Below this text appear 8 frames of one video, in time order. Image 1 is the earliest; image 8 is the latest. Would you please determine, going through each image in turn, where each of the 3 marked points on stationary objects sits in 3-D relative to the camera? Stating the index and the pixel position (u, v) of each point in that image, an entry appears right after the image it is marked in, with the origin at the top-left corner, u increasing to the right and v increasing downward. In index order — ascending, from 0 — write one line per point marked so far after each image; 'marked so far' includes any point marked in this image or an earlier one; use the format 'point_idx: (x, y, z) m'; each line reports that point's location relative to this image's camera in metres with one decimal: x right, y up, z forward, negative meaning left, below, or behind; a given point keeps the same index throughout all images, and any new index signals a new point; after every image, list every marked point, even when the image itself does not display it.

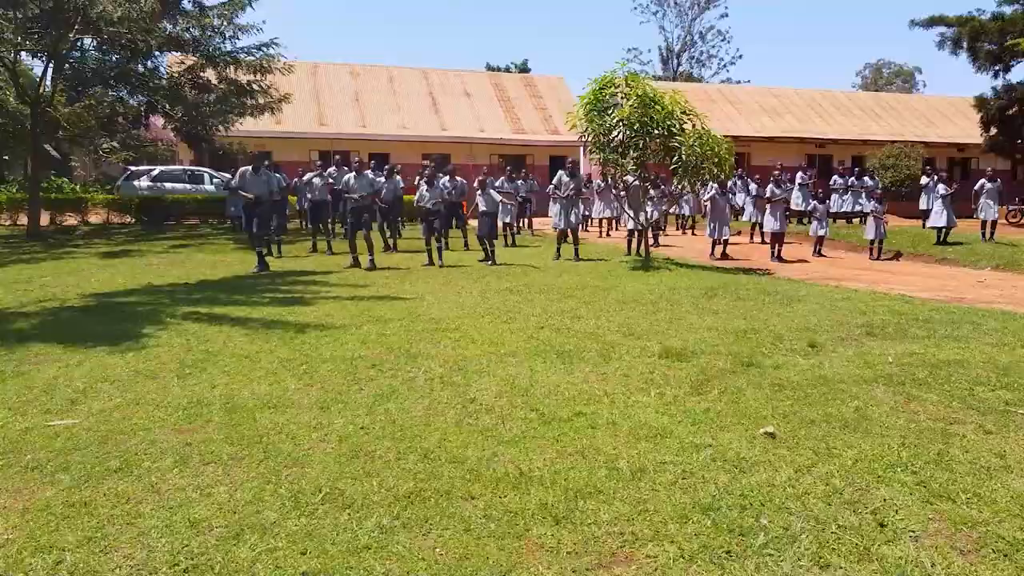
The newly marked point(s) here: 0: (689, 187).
0: (+3.6, +2.0, +12.8) m
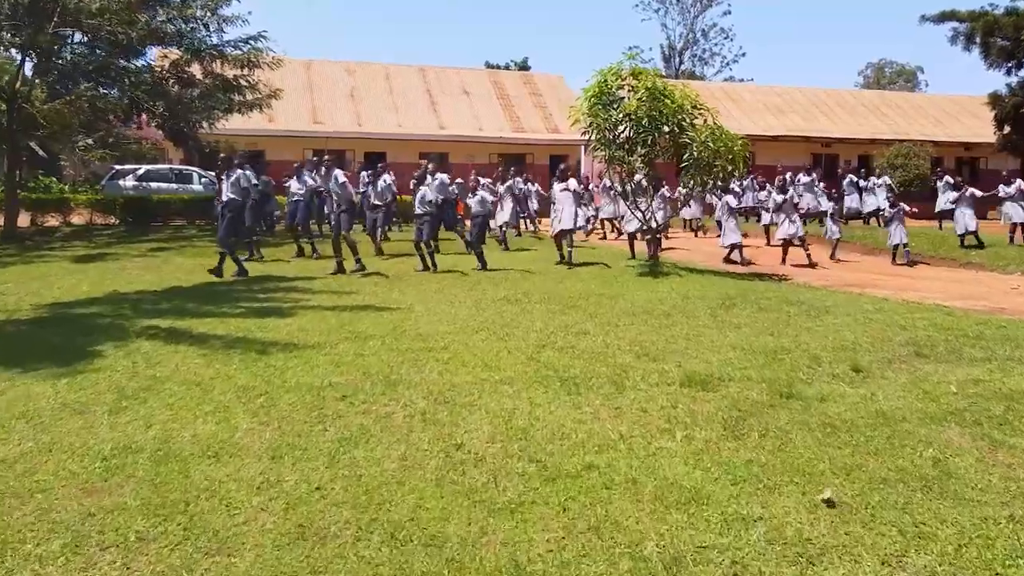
0: (+3.6, +1.8, +11.9) m
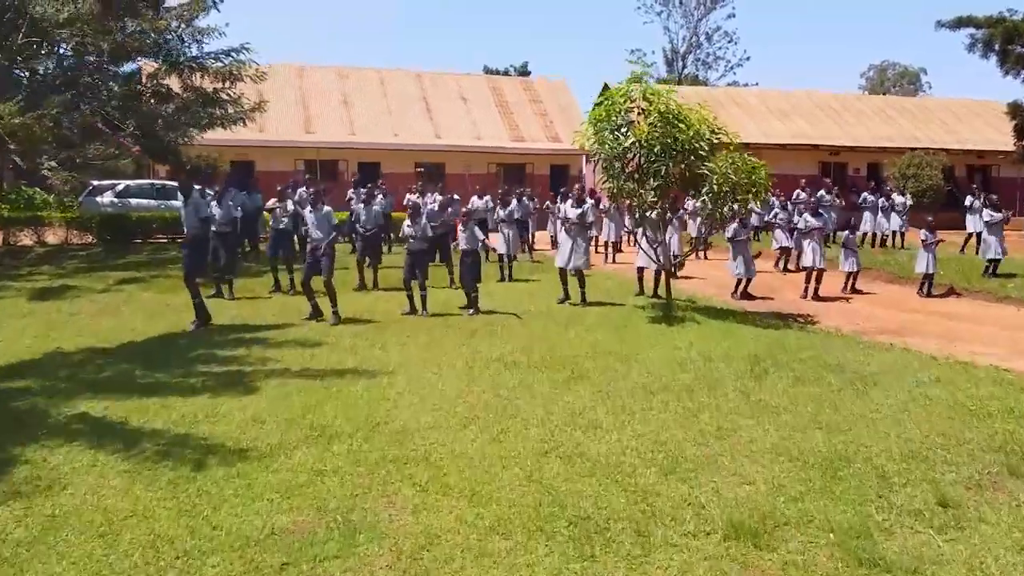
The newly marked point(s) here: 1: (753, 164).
0: (+3.6, +1.1, +10.8) m
1: (+4.0, +2.1, +10.6) m
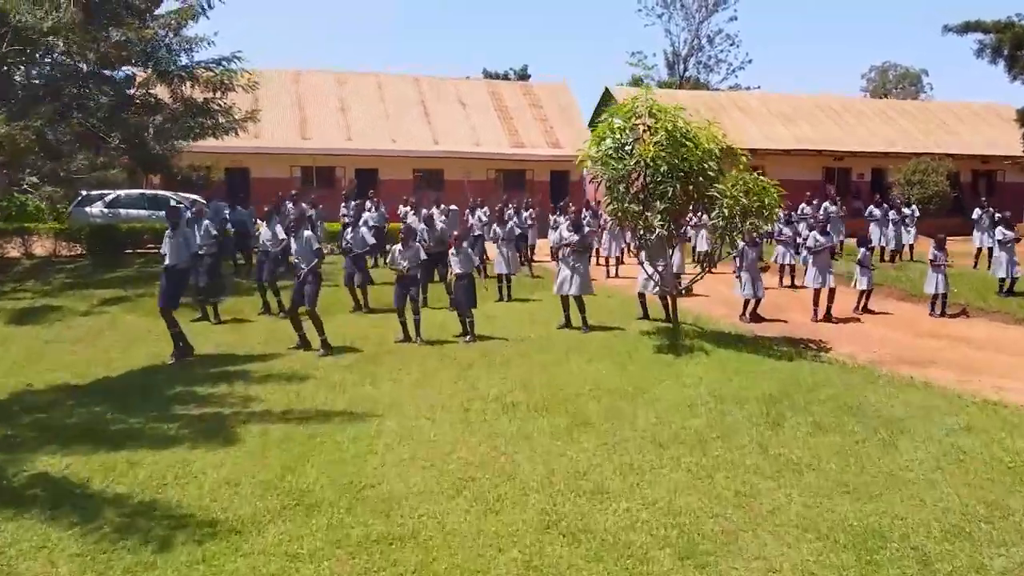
0: (+3.5, +0.7, +10.3) m
1: (+4.0, +1.6, +10.1) m
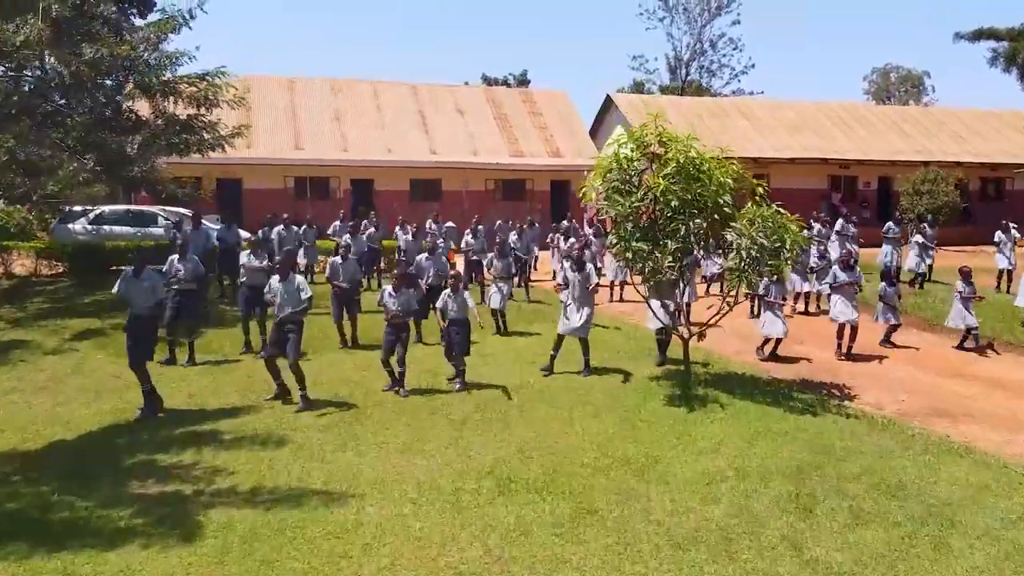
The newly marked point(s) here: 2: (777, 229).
0: (+3.5, 0.0, +9.4) m
1: (+4.0, +1.0, +9.3) m
2: (+3.9, +0.8, +9.3) m
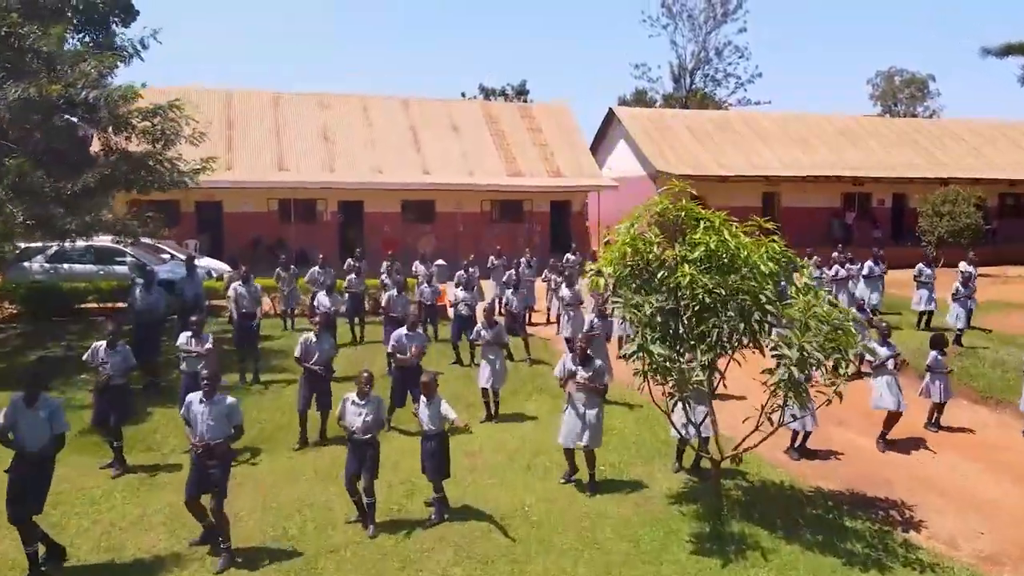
0: (+3.4, -1.3, +7.7) m
1: (+3.9, -0.3, +7.5) m
2: (+3.8, -0.5, +7.6) m
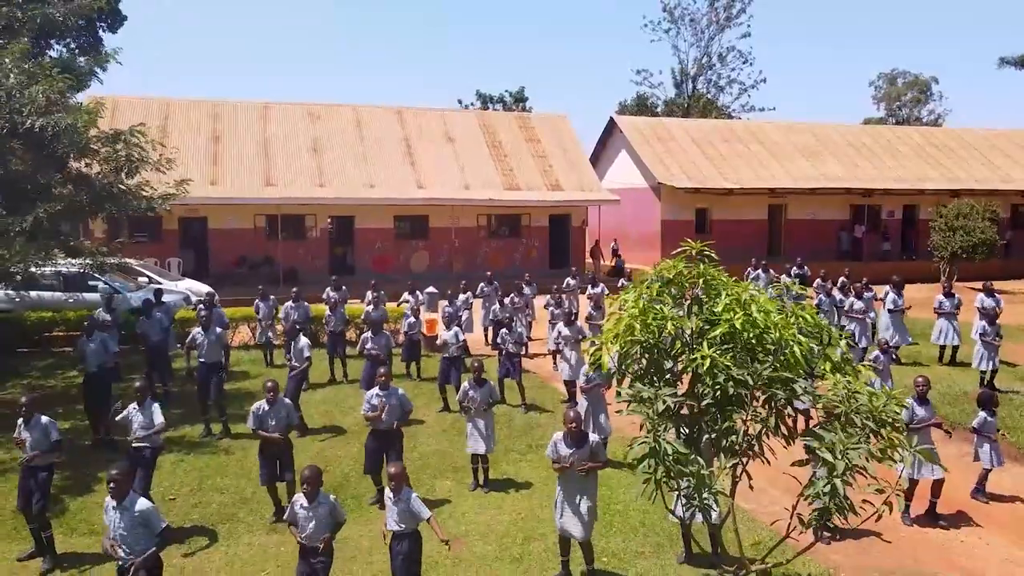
0: (+3.3, -2.2, +6.5) m
1: (+3.7, -1.2, +6.4) m
2: (+3.6, -1.3, +6.4) m
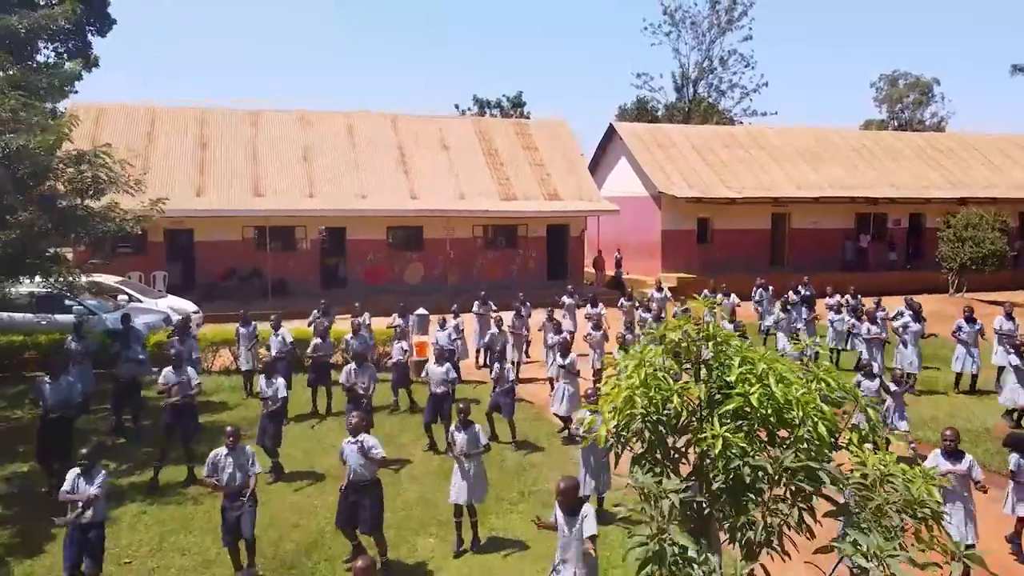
0: (+3.1, -2.8, +5.7) m
1: (+3.6, -1.8, +5.5) m
2: (+3.5, -1.9, +5.6) m
